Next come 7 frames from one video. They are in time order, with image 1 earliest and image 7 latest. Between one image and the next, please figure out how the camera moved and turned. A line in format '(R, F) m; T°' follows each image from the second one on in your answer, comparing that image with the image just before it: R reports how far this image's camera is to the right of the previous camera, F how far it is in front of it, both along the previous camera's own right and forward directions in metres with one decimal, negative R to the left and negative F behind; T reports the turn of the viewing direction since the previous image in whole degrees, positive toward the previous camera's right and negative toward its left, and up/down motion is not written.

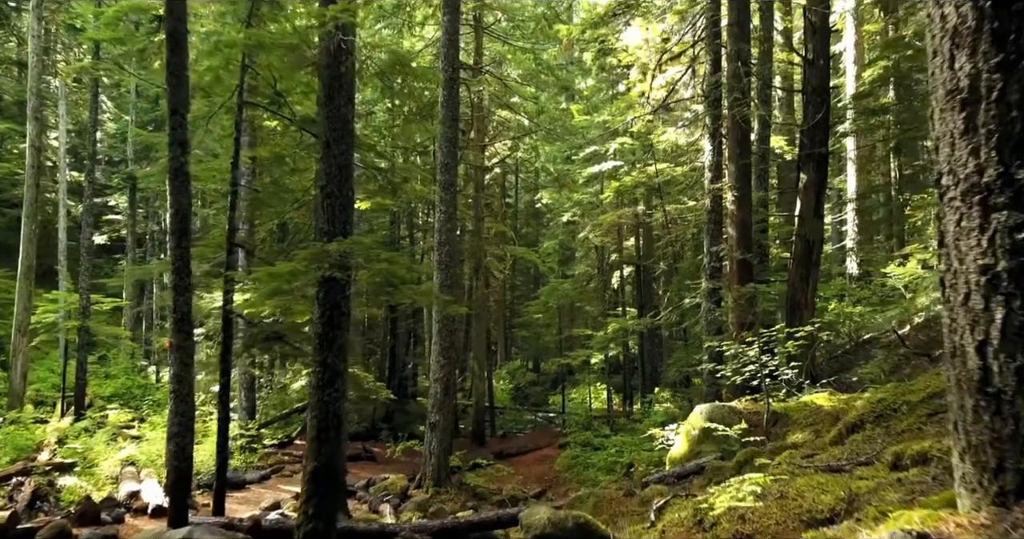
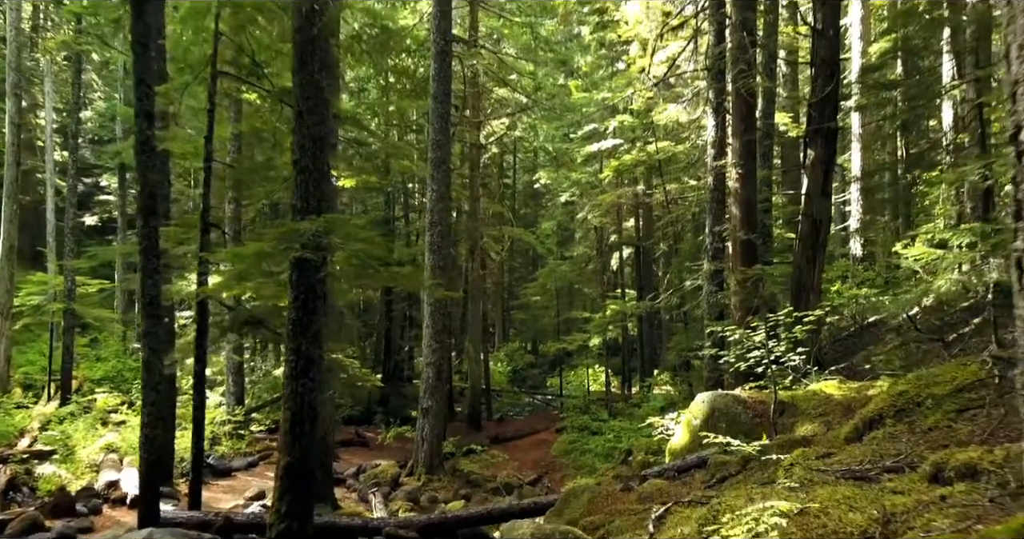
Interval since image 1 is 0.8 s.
(+0.1, +0.5) m; 0°
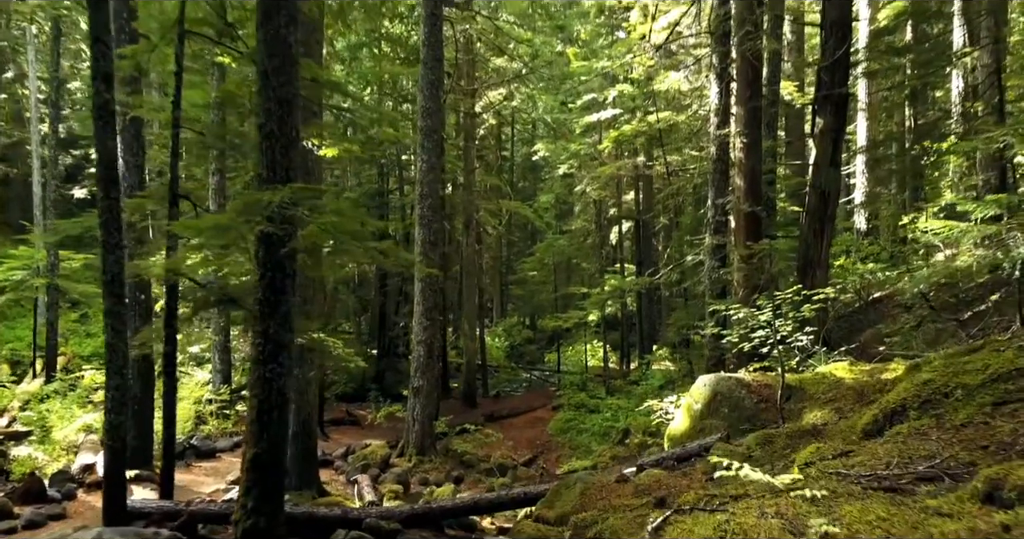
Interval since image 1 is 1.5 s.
(+0.1, +0.5) m; 0°
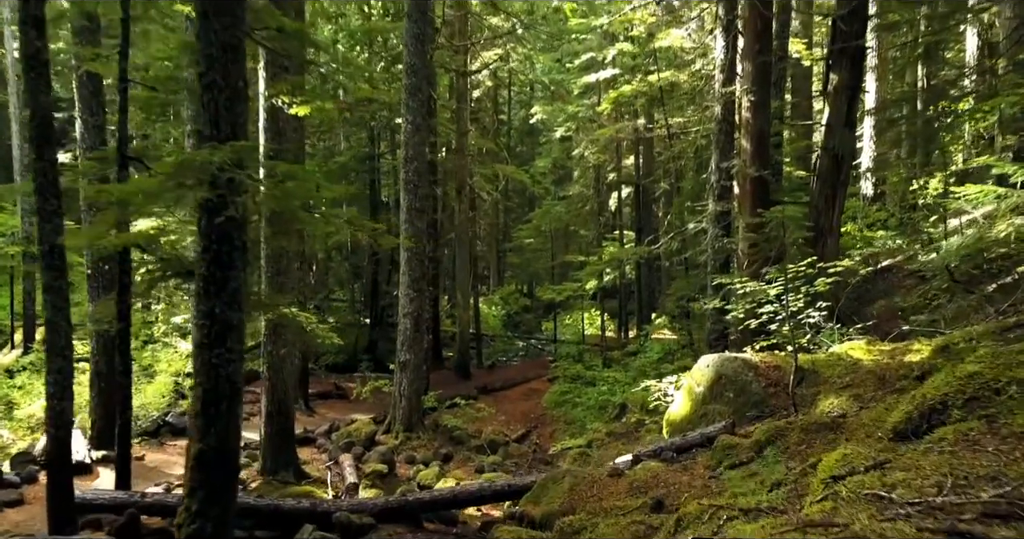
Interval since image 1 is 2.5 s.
(+0.1, +0.7) m; 0°
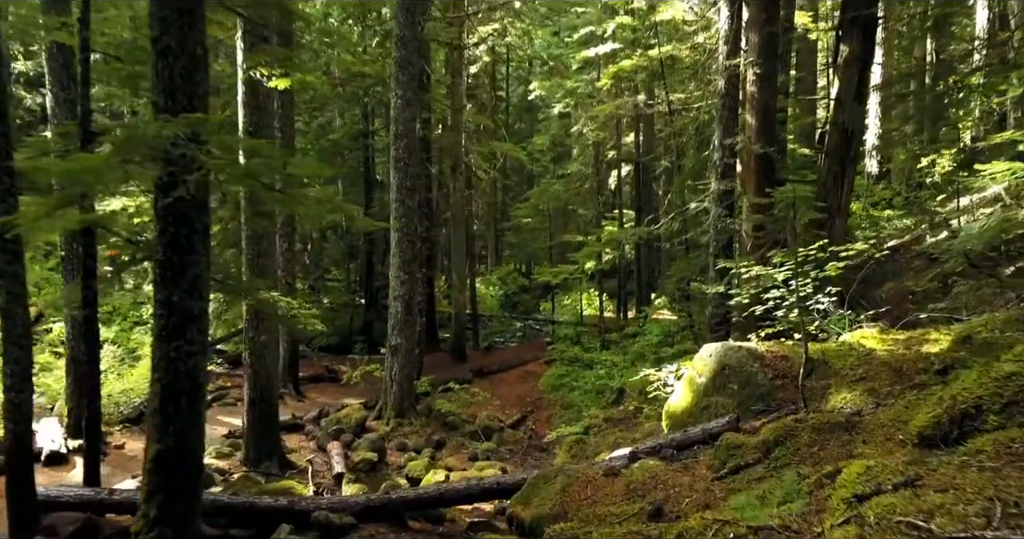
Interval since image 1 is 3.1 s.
(+0.1, +0.4) m; 0°
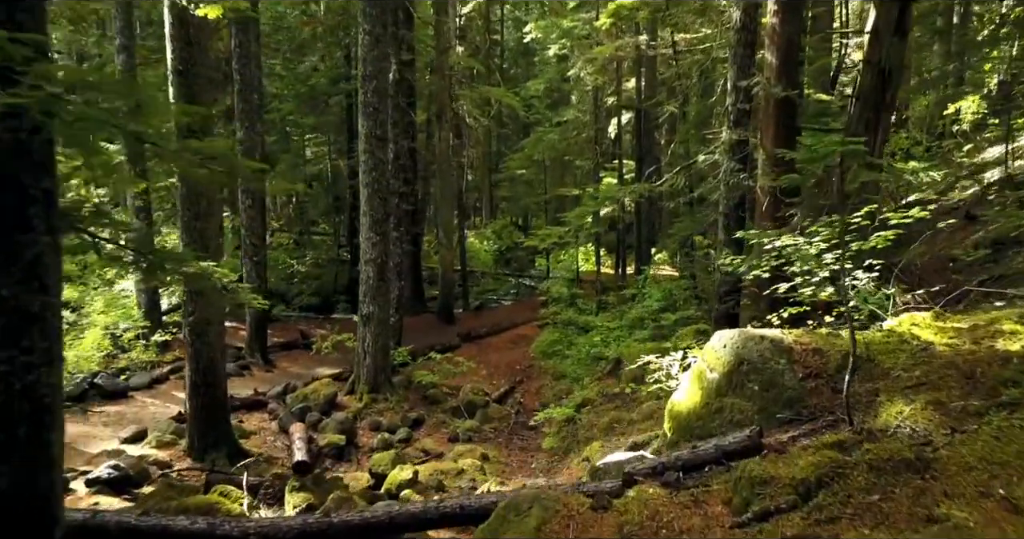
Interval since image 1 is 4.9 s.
(+0.2, +1.2) m; 0°
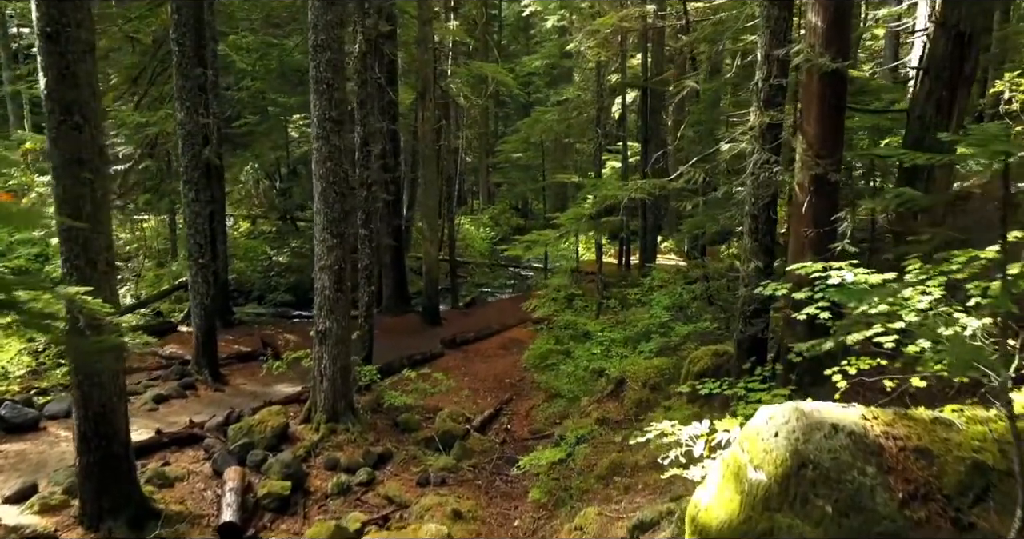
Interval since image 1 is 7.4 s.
(+0.3, +1.7) m; 0°
